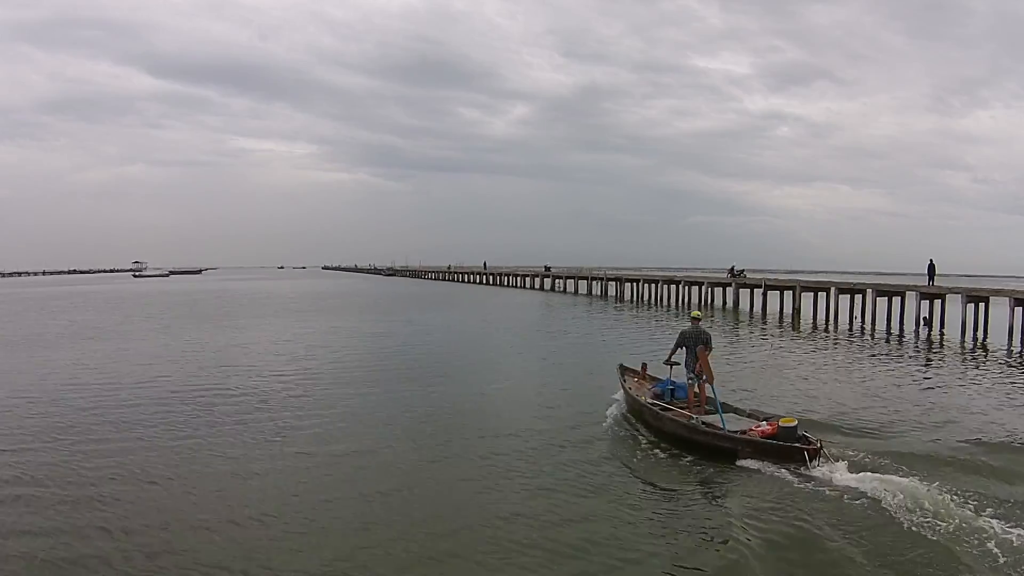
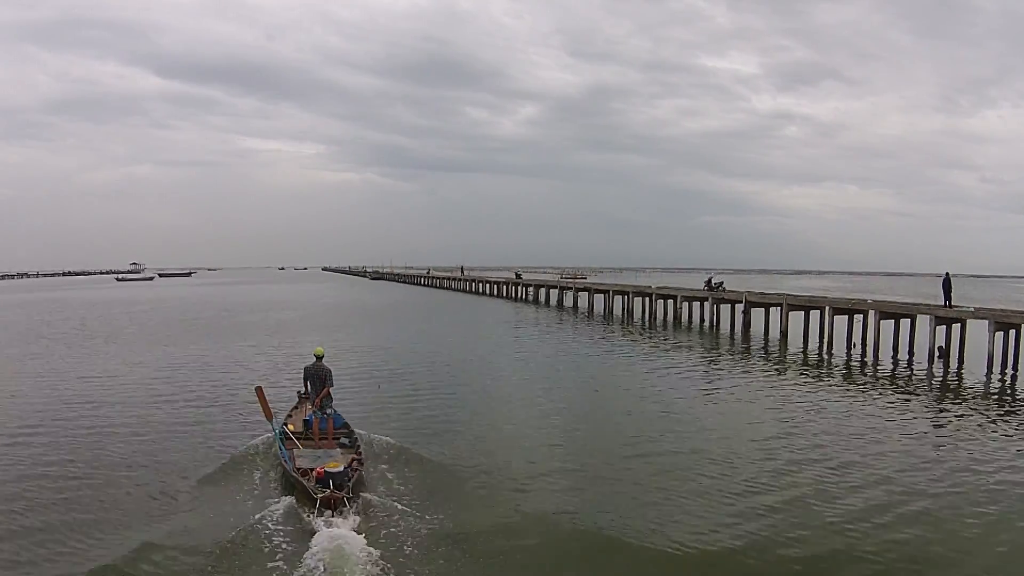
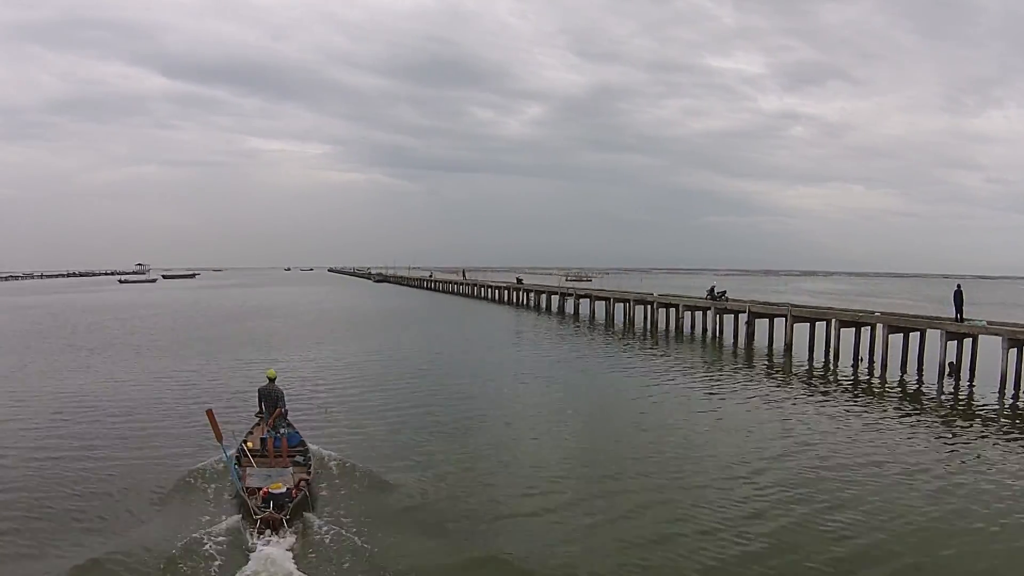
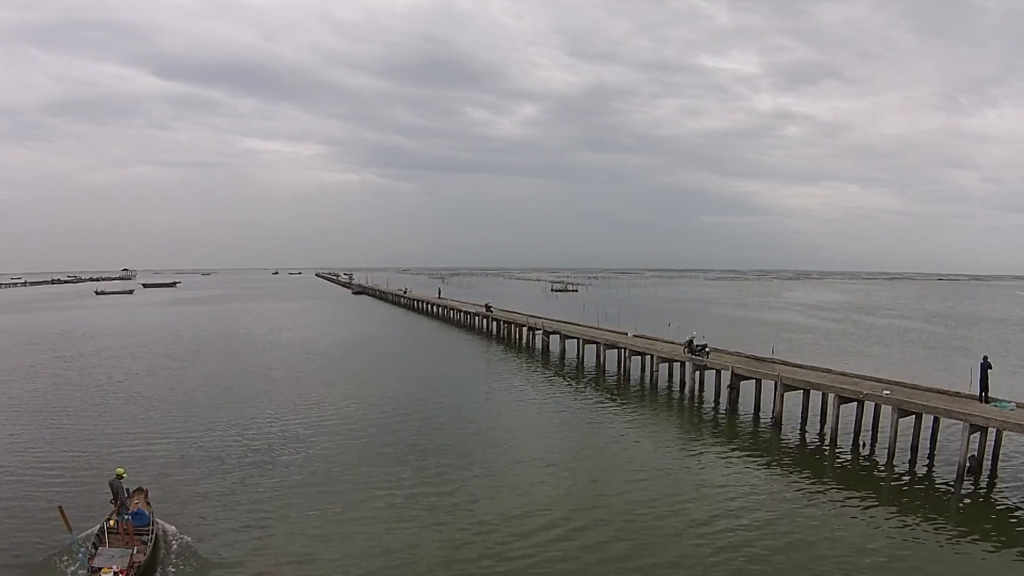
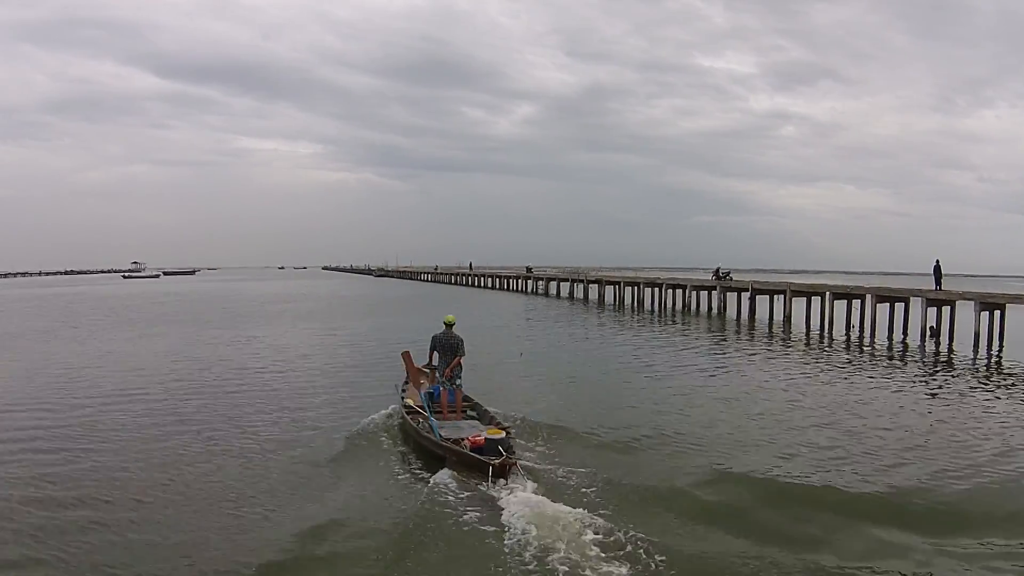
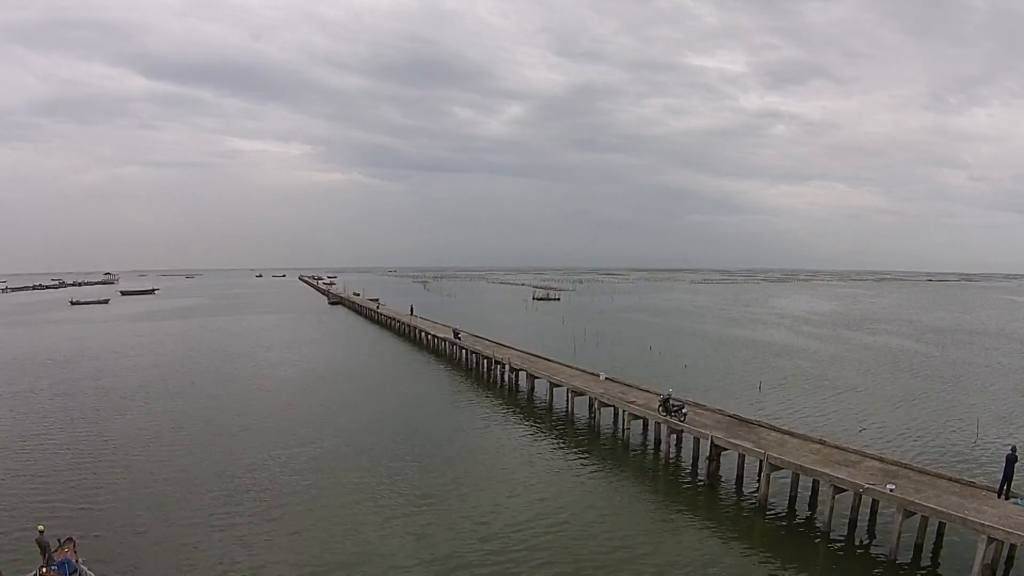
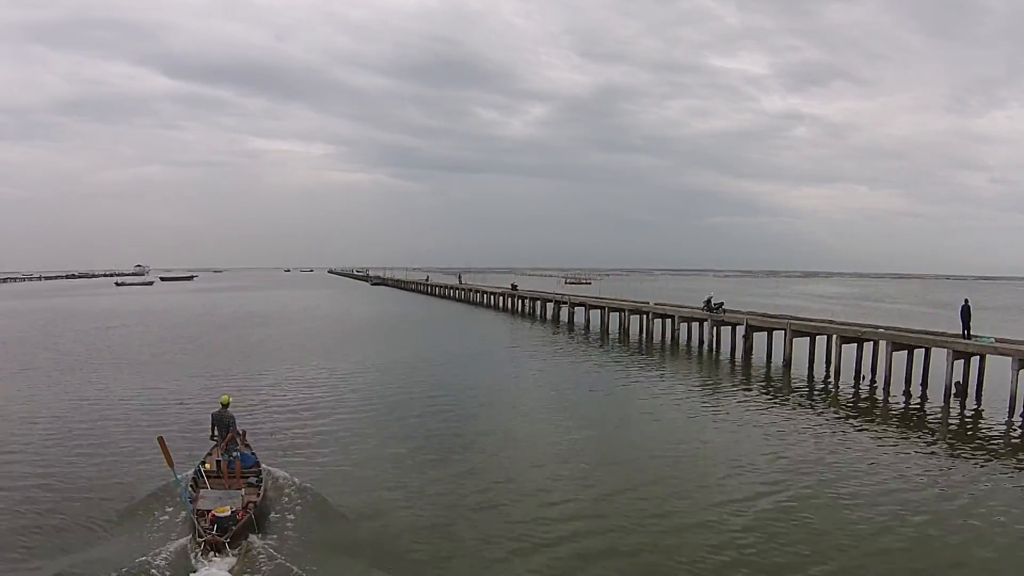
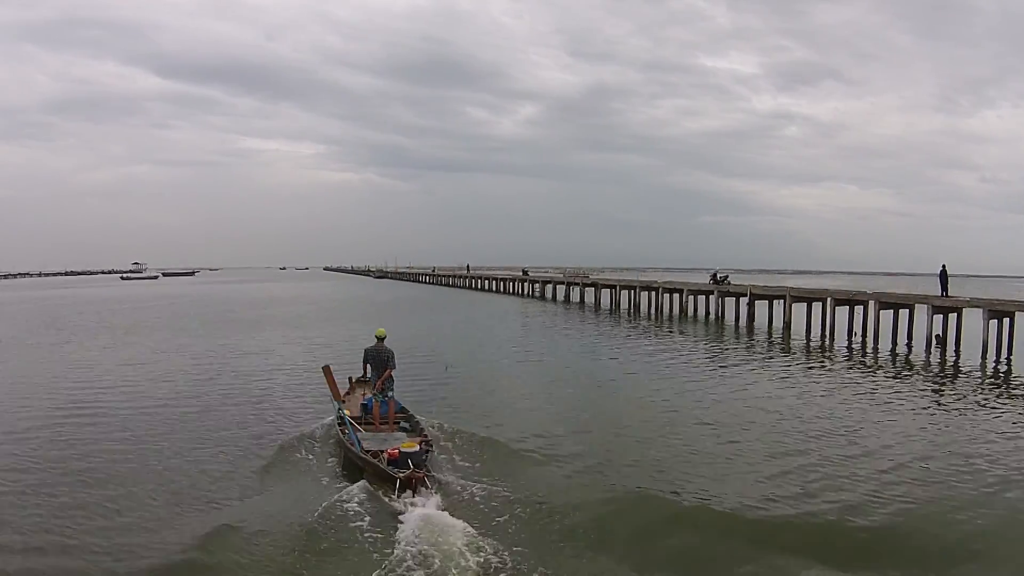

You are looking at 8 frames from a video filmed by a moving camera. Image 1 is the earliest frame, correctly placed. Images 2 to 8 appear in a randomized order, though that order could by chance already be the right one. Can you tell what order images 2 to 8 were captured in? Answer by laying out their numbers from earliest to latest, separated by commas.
5, 8, 2, 3, 7, 4, 6
